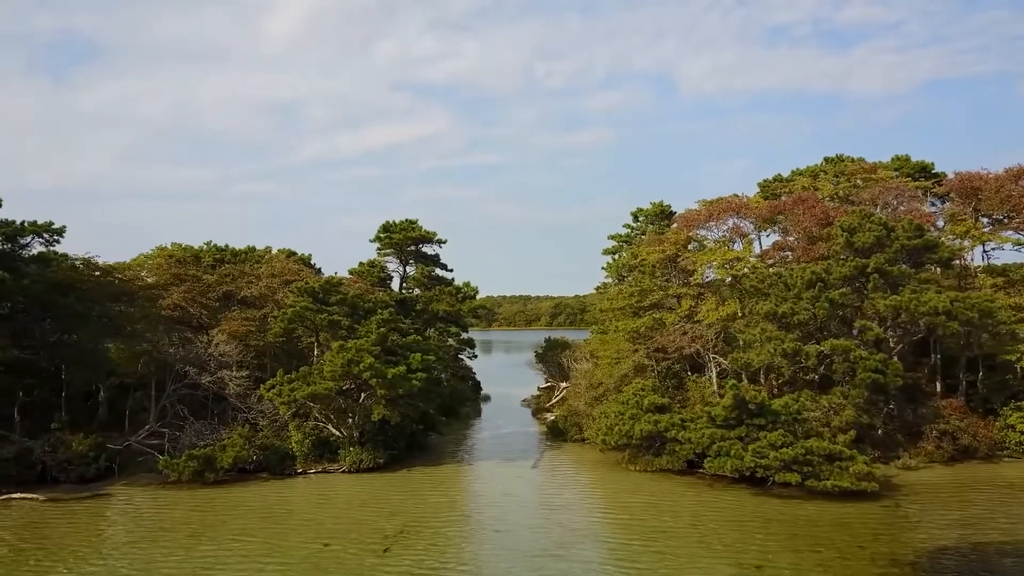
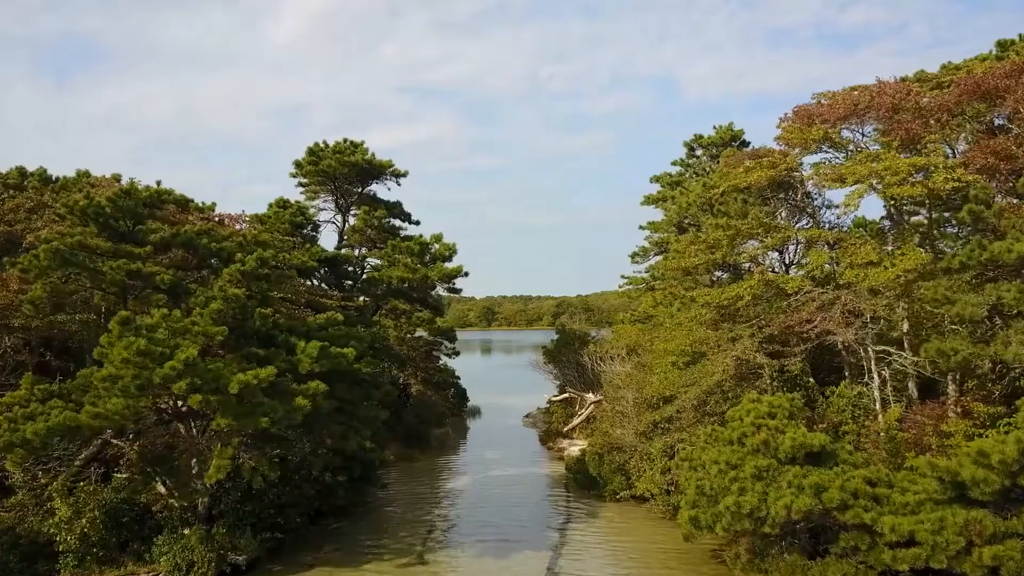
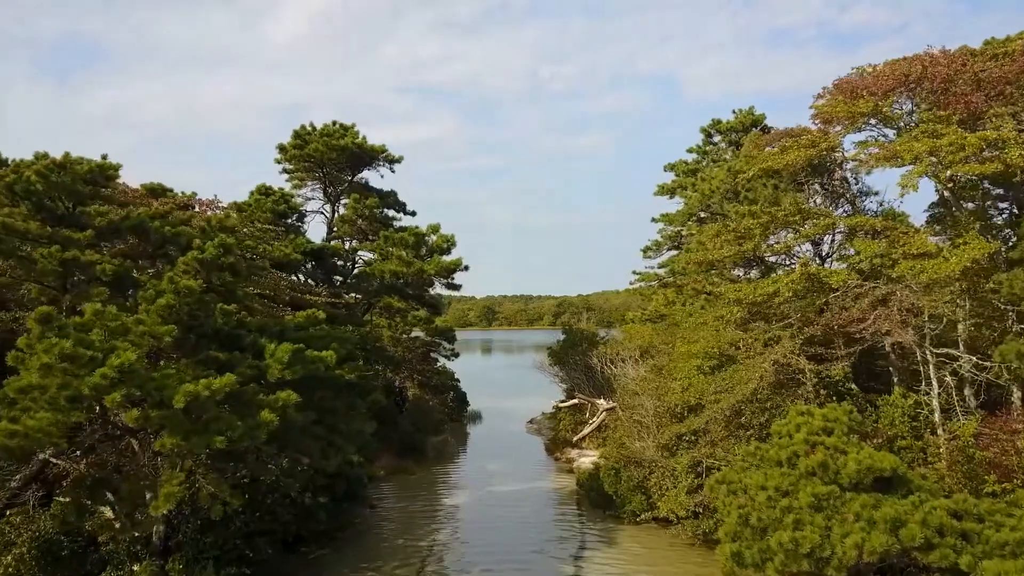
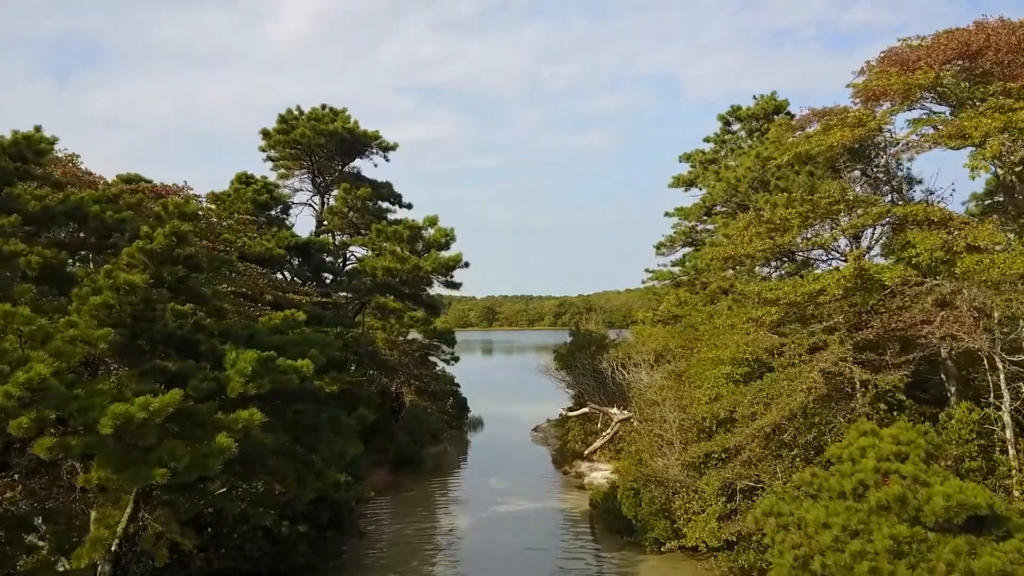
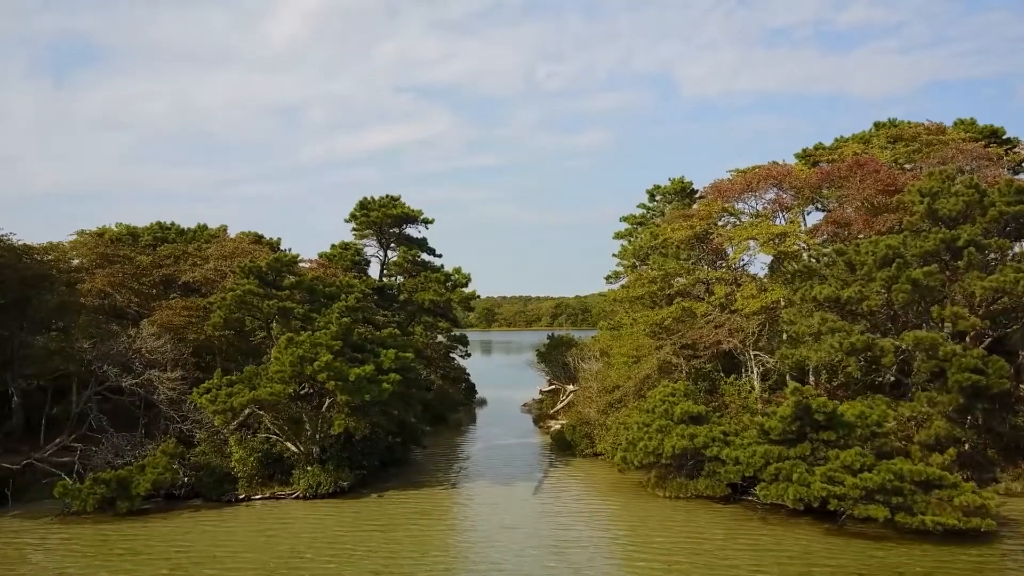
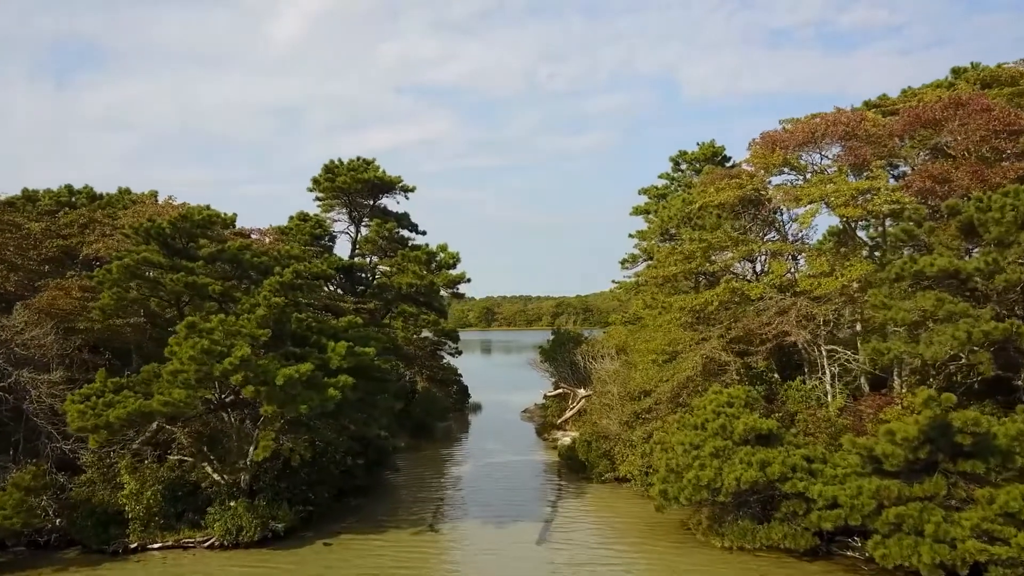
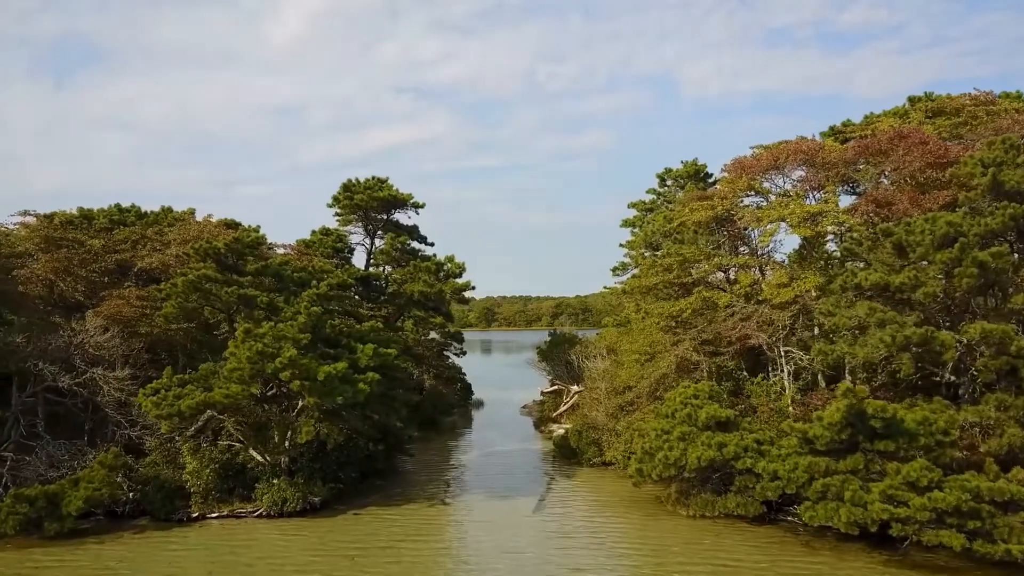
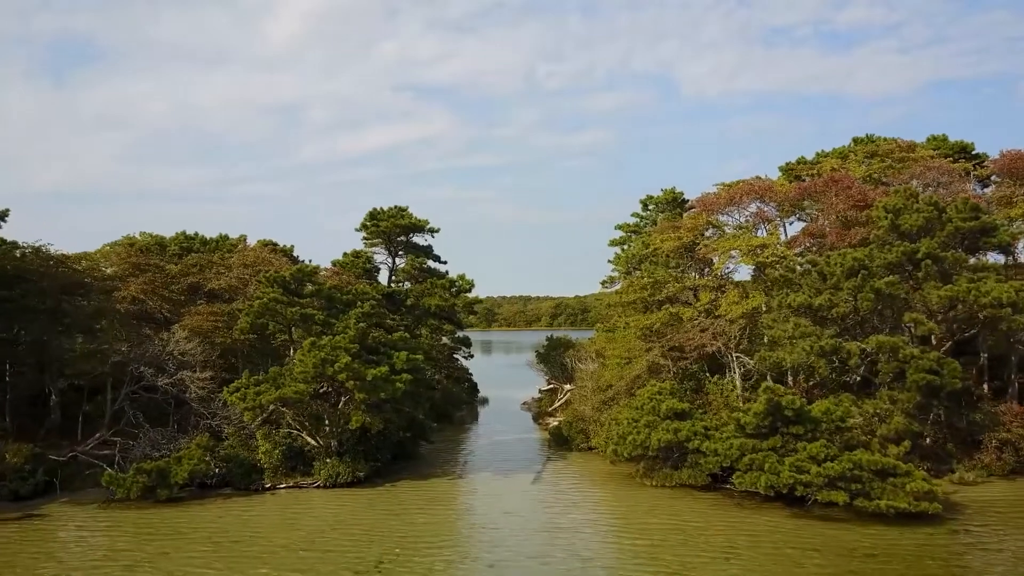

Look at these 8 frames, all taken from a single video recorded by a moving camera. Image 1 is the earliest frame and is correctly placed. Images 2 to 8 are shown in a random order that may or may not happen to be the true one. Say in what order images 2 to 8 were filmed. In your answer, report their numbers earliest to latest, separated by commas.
8, 5, 7, 6, 2, 3, 4
